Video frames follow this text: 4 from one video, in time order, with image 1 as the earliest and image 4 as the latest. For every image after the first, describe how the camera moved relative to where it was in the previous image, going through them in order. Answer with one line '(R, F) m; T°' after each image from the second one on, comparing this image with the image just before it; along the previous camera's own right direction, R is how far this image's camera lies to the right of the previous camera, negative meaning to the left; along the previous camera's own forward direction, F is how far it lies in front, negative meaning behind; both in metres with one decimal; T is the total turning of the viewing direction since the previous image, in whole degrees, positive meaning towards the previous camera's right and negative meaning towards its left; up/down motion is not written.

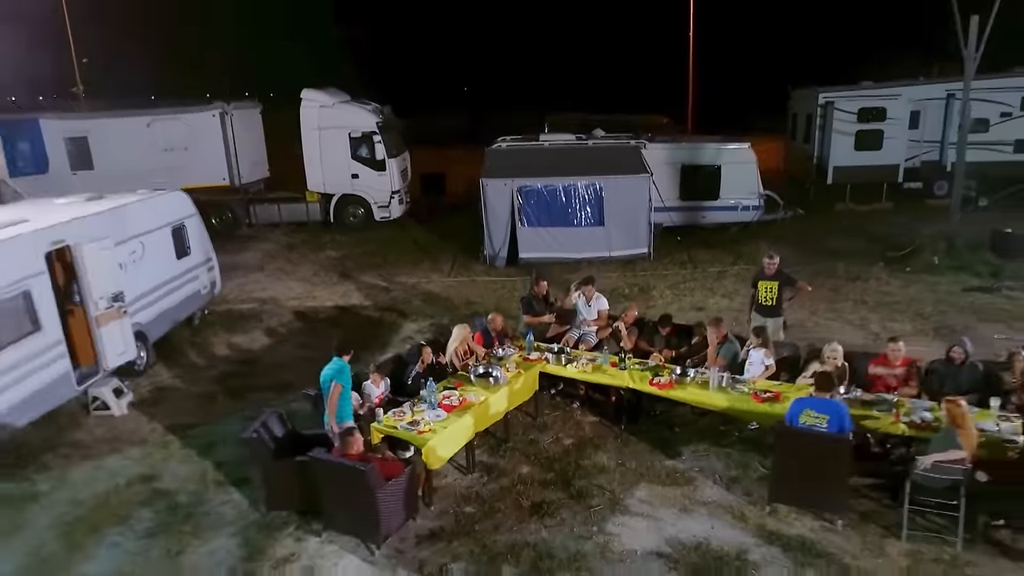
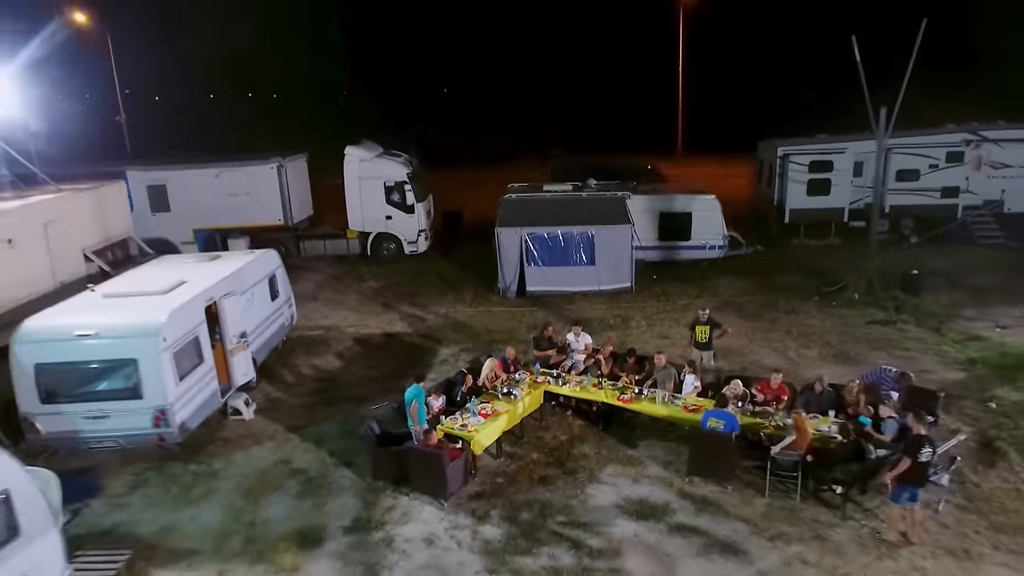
(-0.1, -2.8) m; 0°
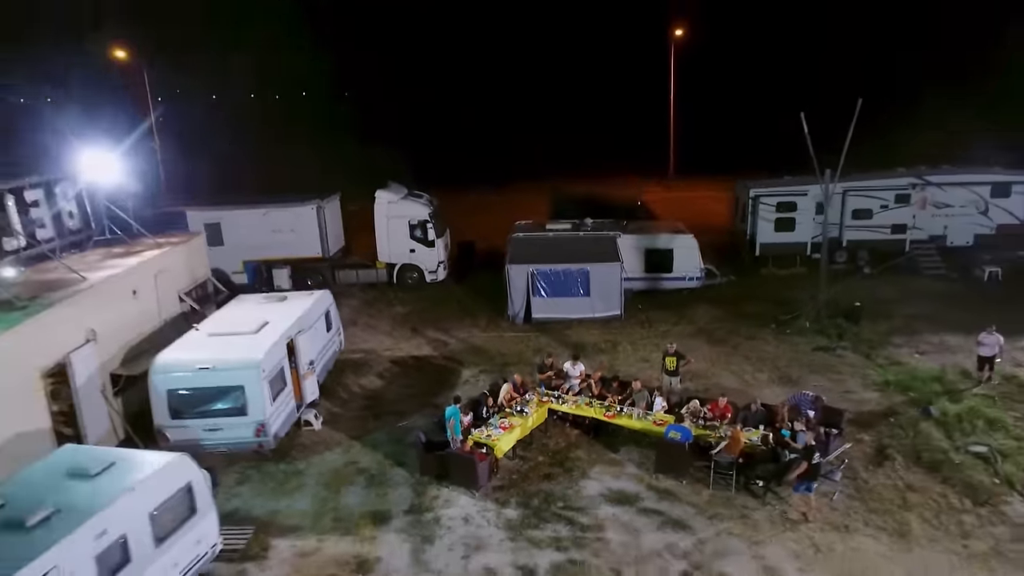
(-0.1, -2.7) m; 0°
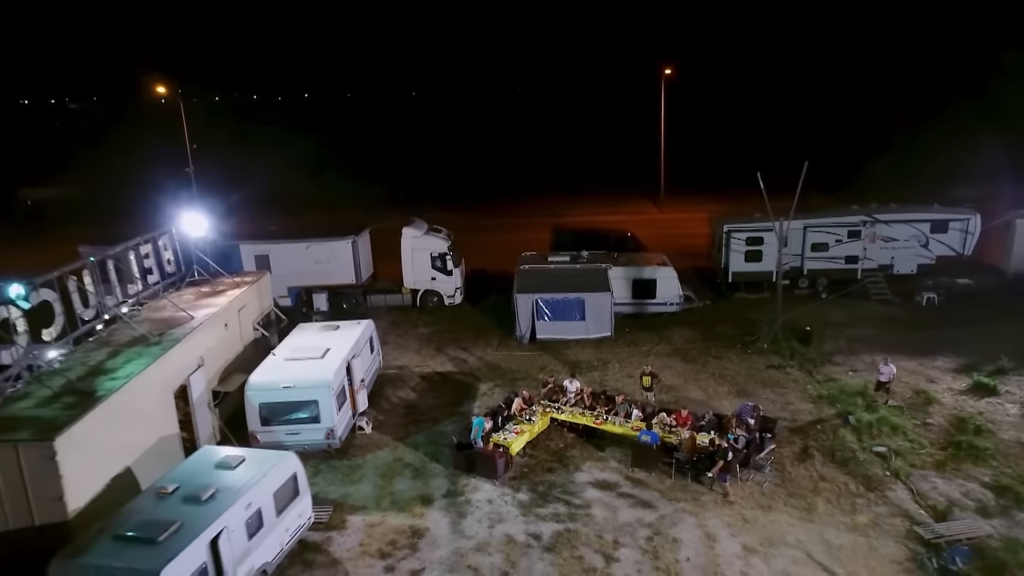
(-0.1, -3.2) m; 0°
